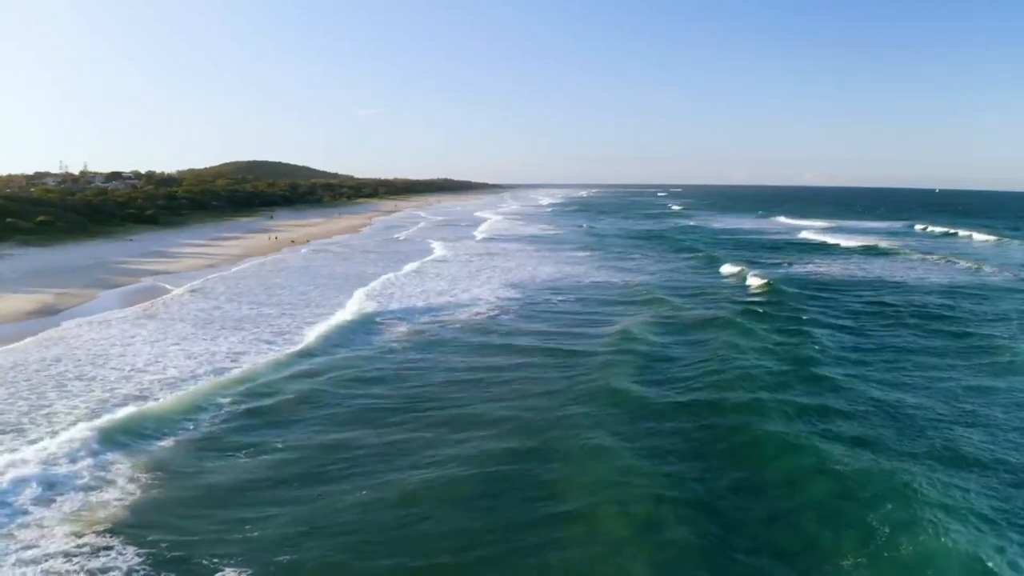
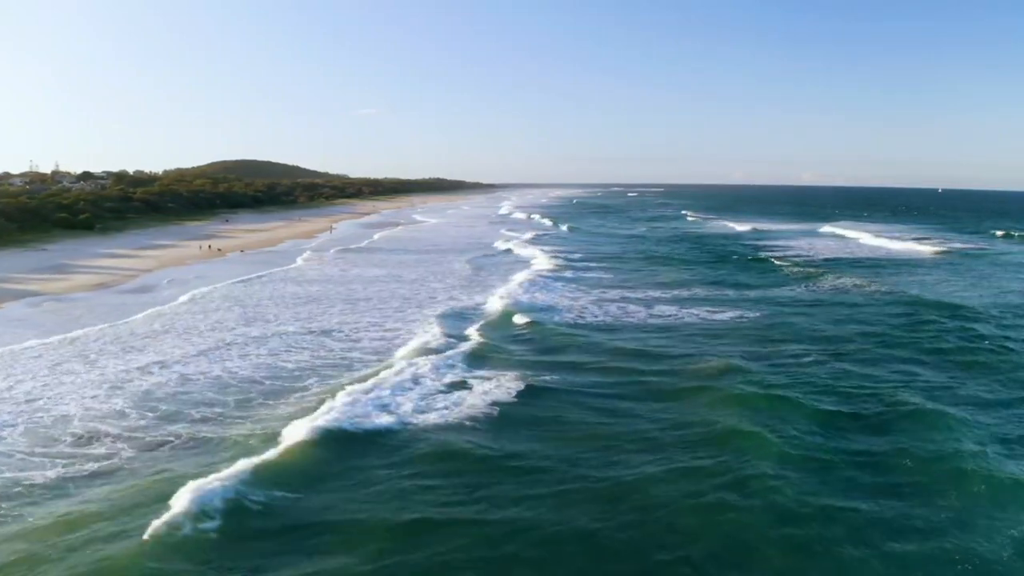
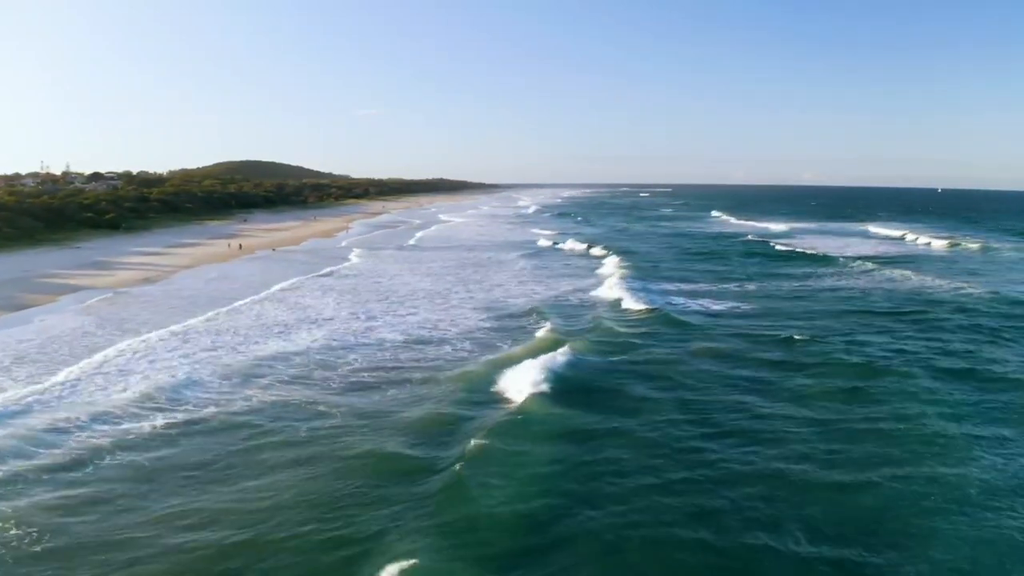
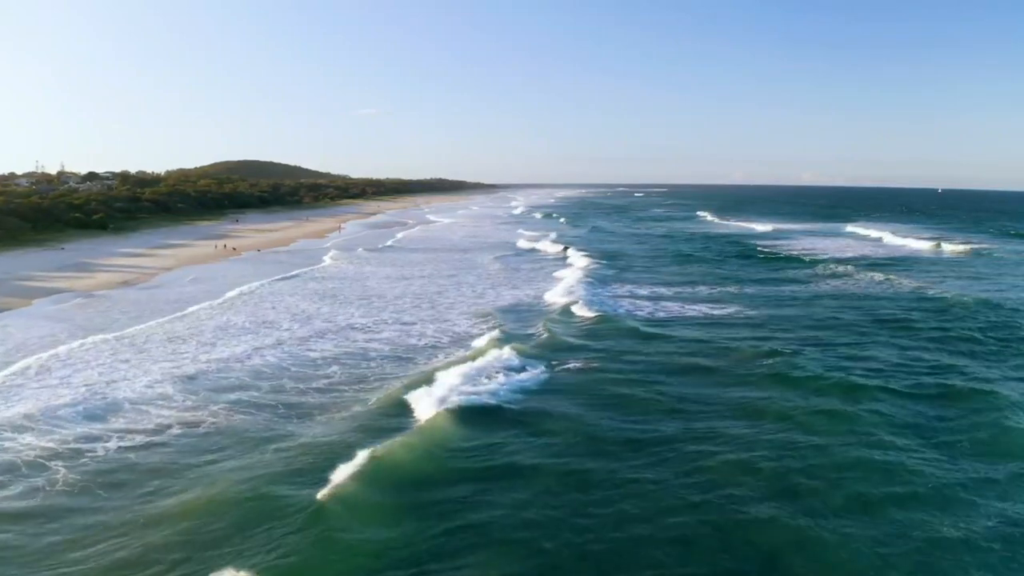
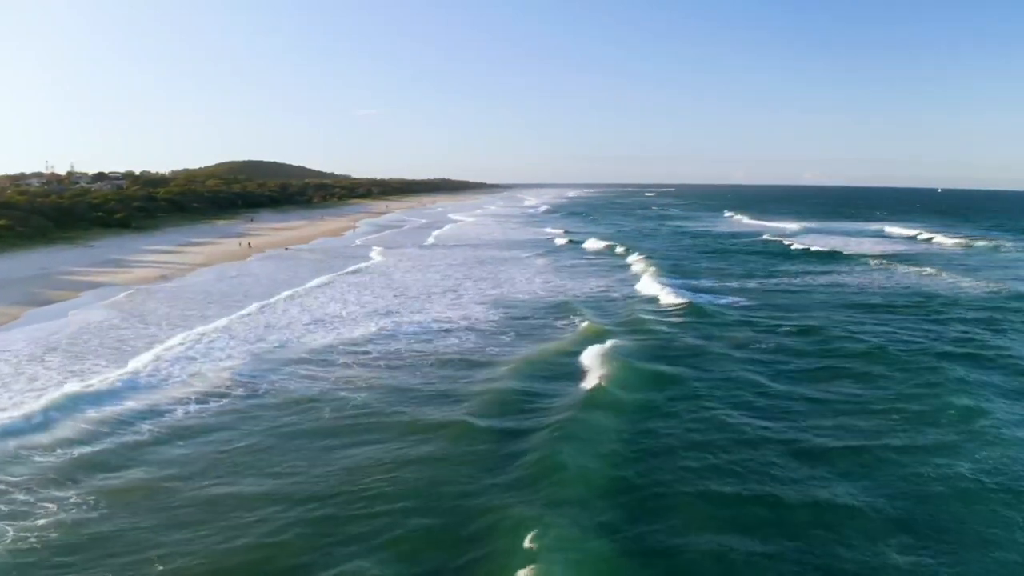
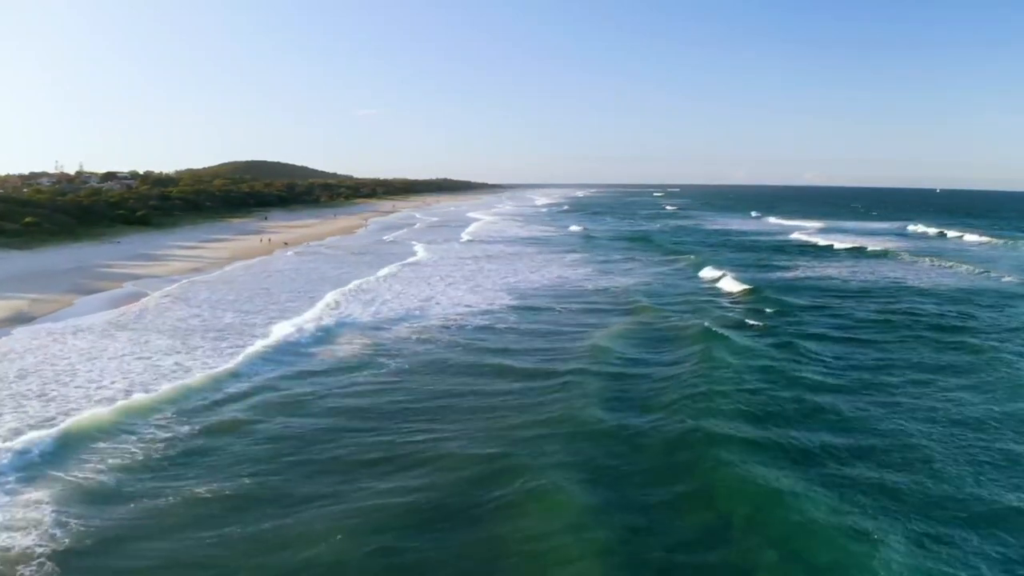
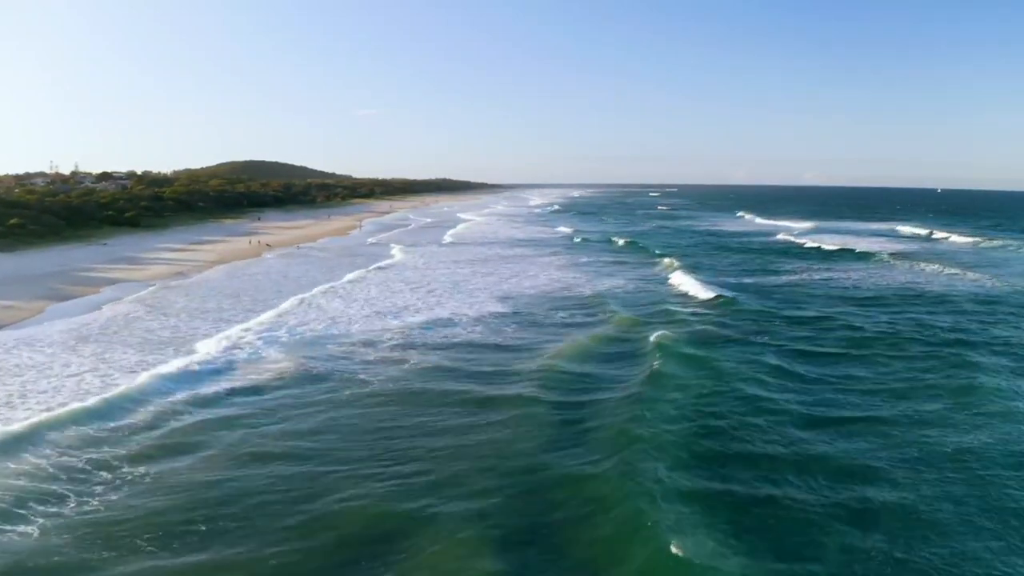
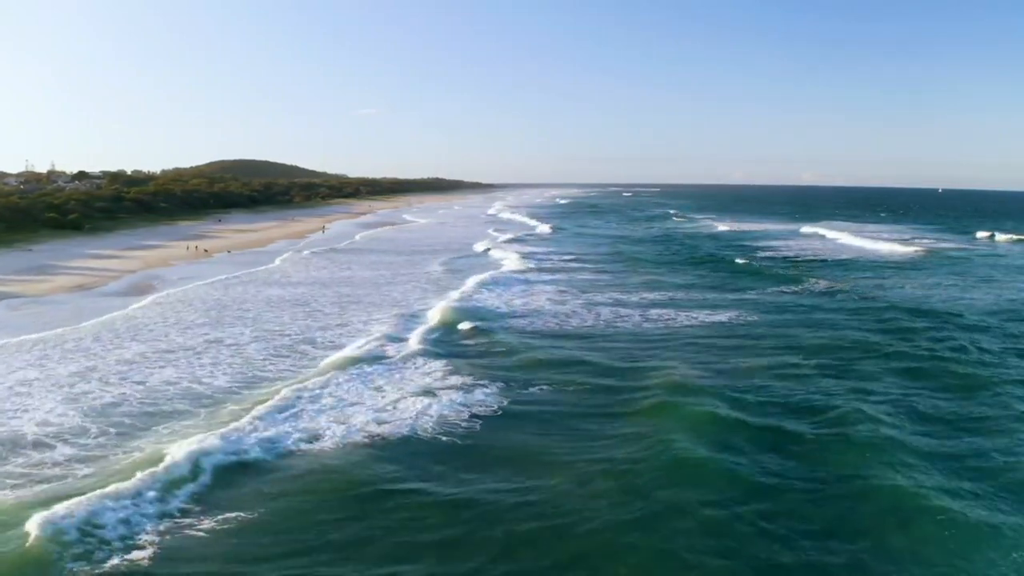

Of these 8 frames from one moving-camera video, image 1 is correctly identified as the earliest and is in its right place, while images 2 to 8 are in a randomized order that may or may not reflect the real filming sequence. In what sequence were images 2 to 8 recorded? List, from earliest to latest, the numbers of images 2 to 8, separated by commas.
6, 7, 5, 3, 4, 2, 8
